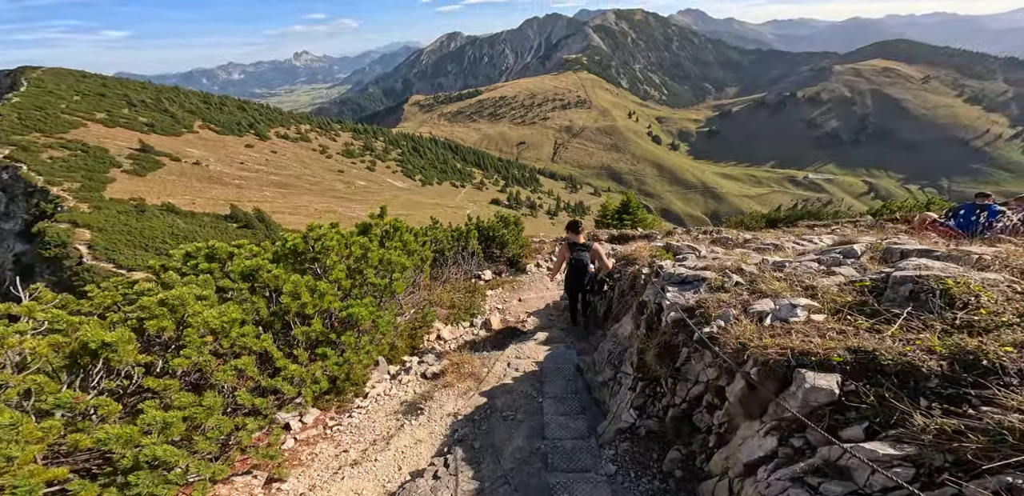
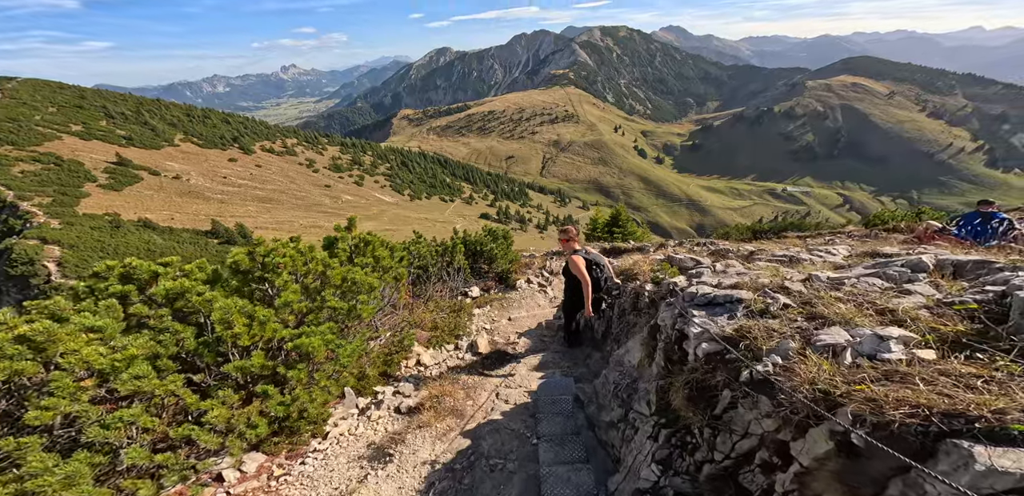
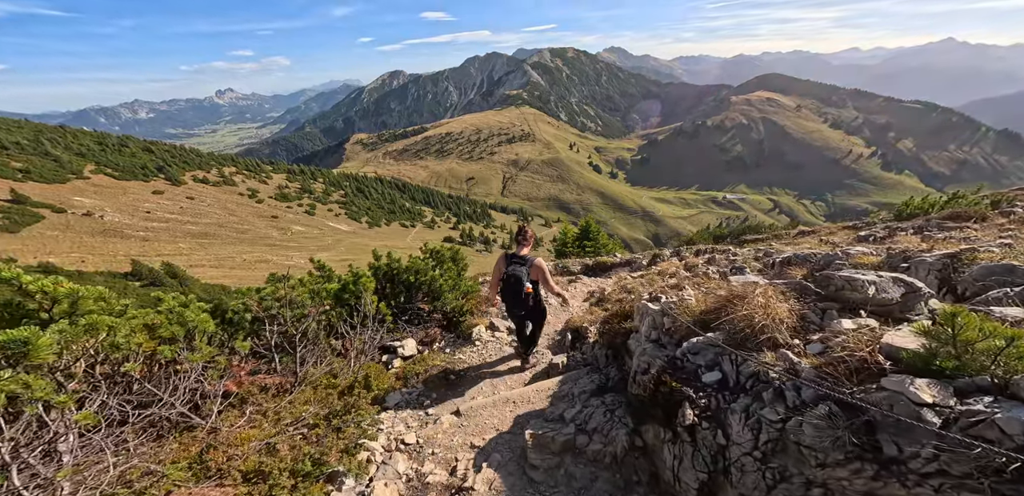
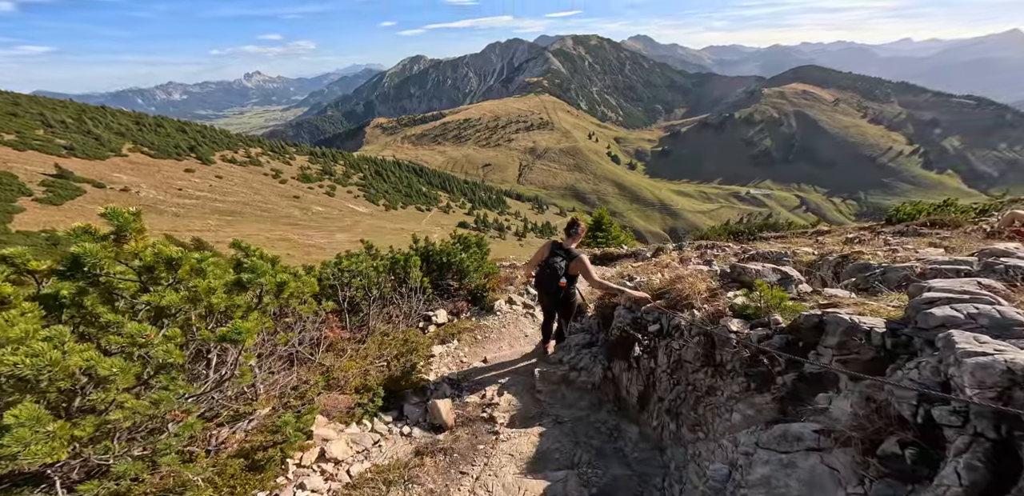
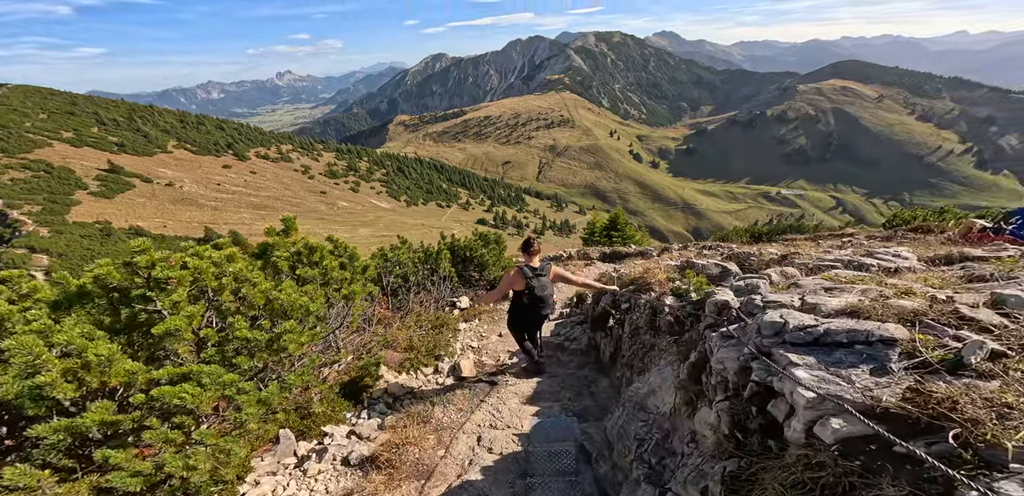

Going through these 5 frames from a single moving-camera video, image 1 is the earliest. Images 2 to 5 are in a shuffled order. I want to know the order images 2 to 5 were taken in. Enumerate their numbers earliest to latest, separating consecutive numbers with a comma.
2, 5, 4, 3
